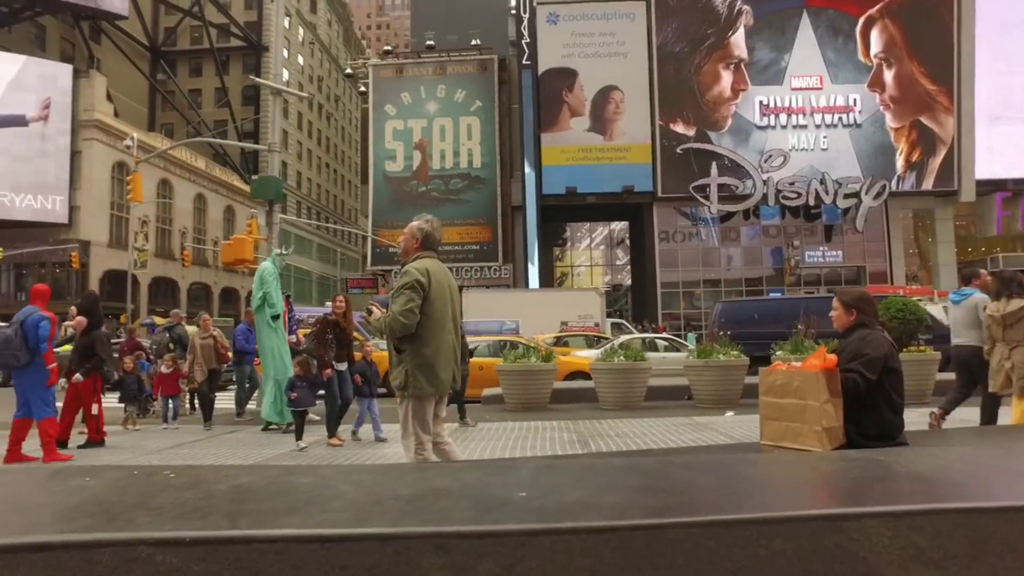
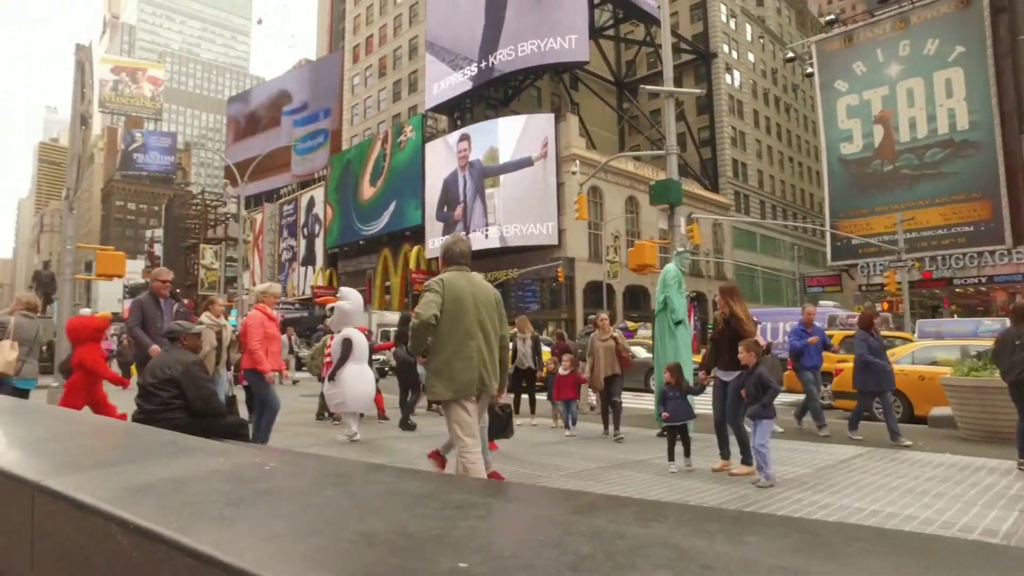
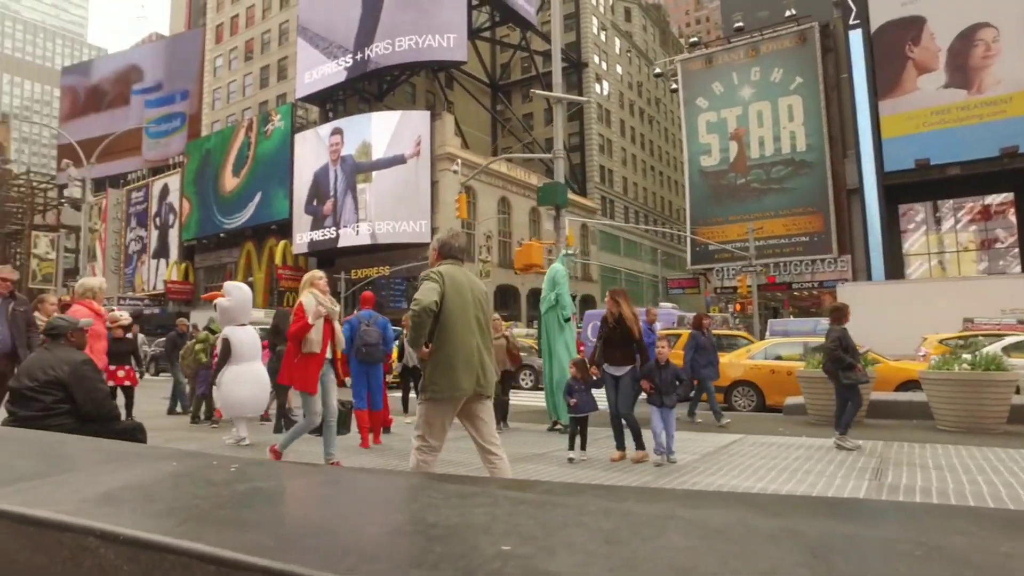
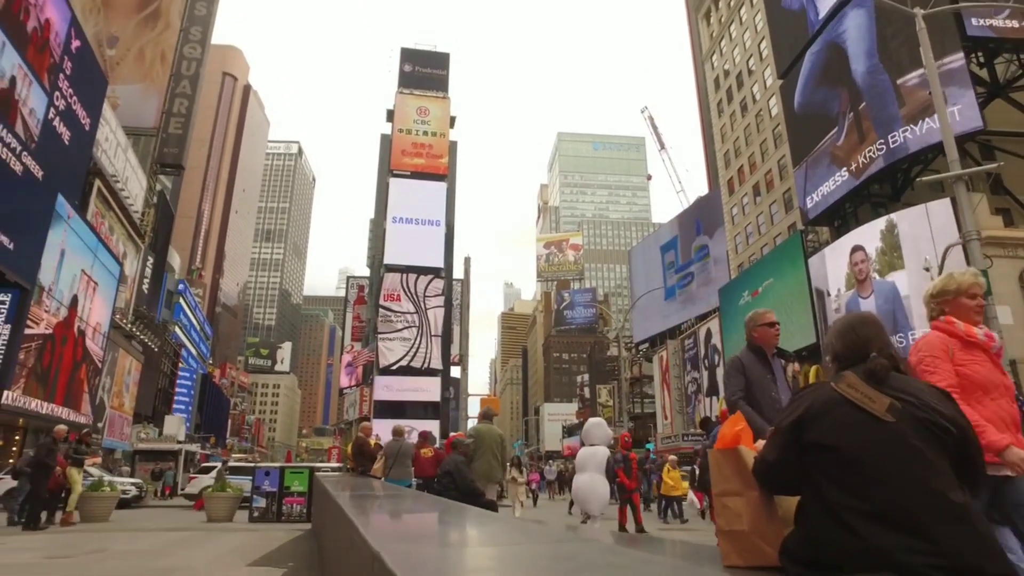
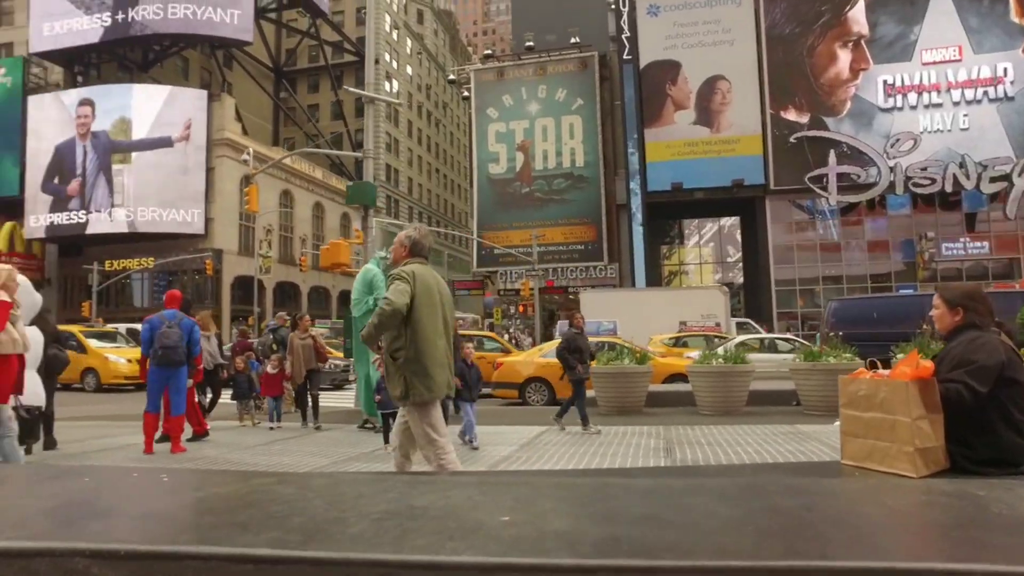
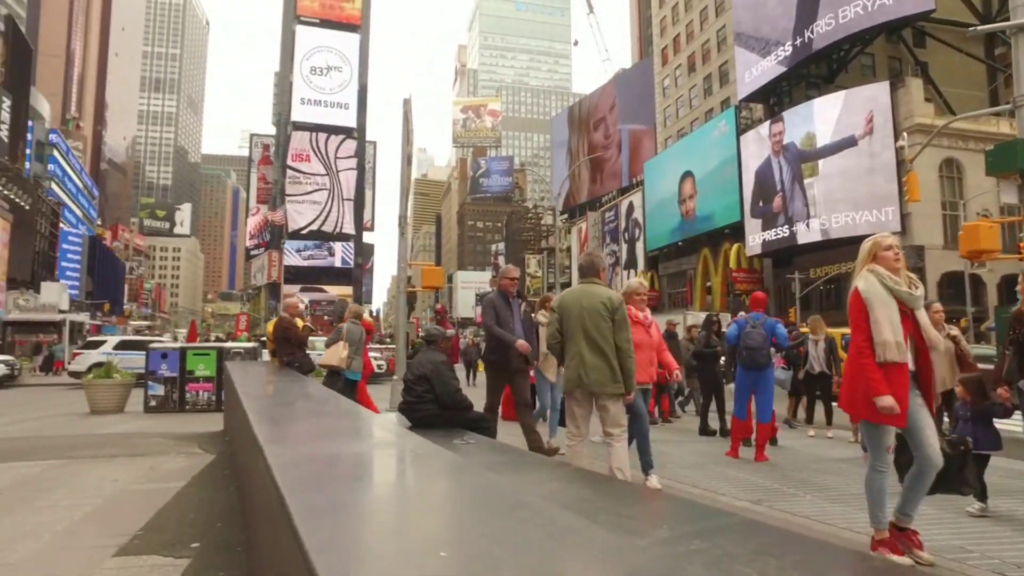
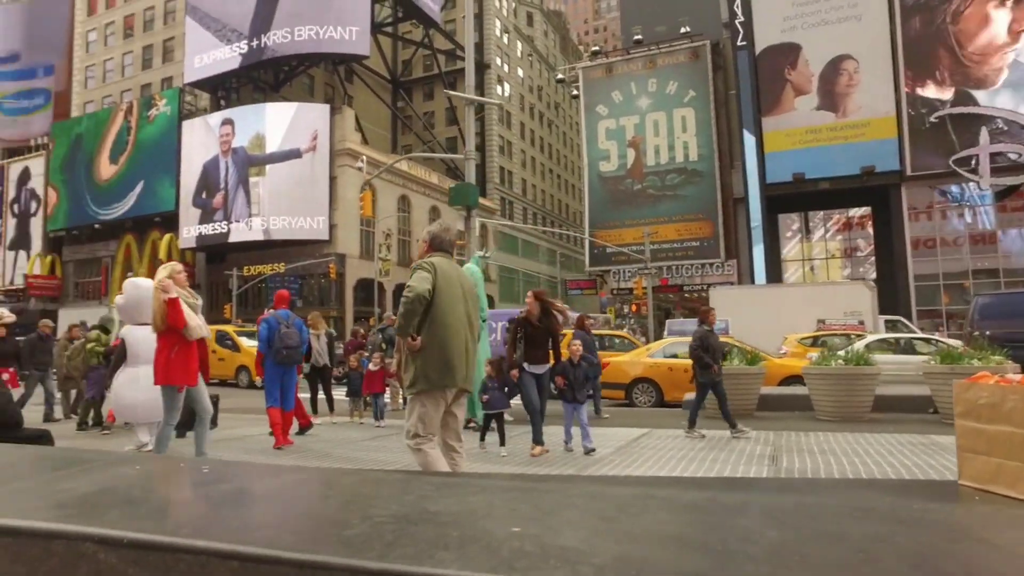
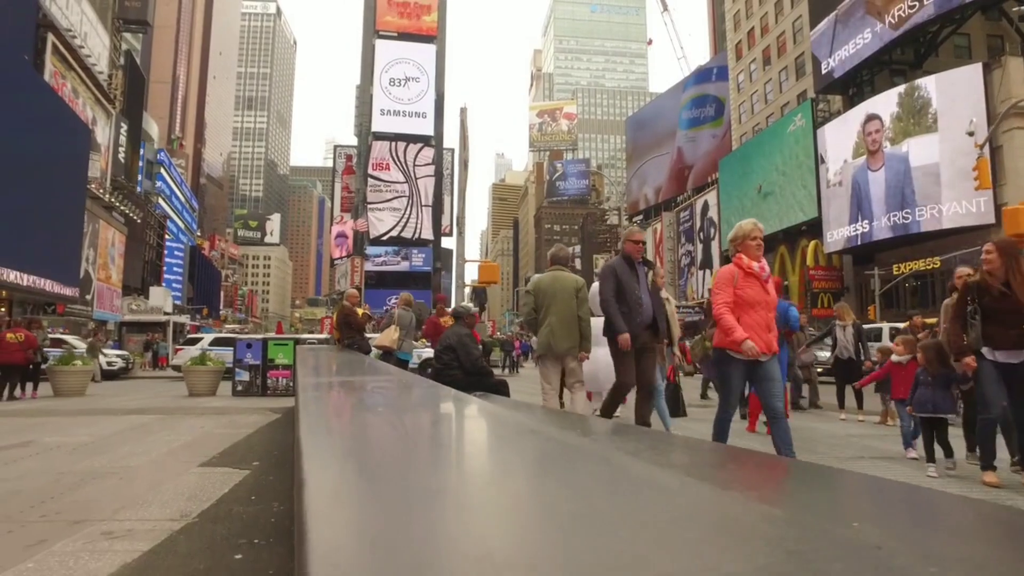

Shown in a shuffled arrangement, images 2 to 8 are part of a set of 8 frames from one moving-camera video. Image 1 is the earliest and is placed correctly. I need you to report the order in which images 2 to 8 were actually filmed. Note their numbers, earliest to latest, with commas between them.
5, 7, 3, 2, 6, 8, 4
